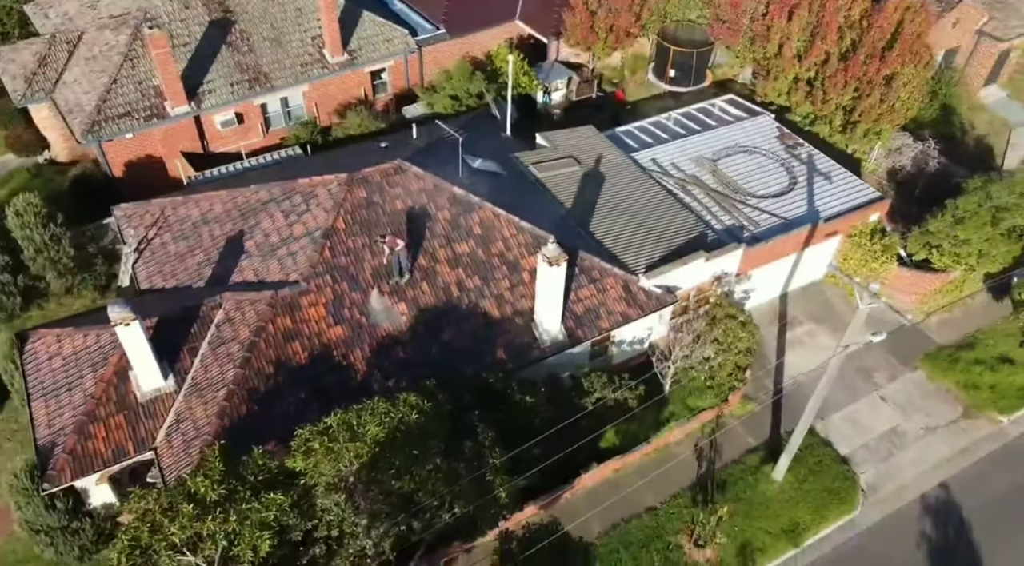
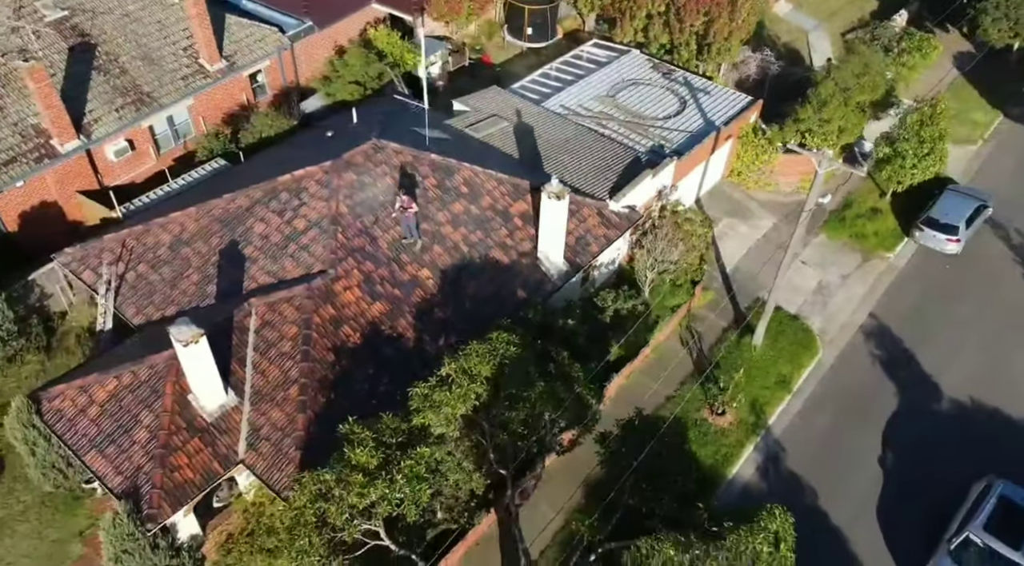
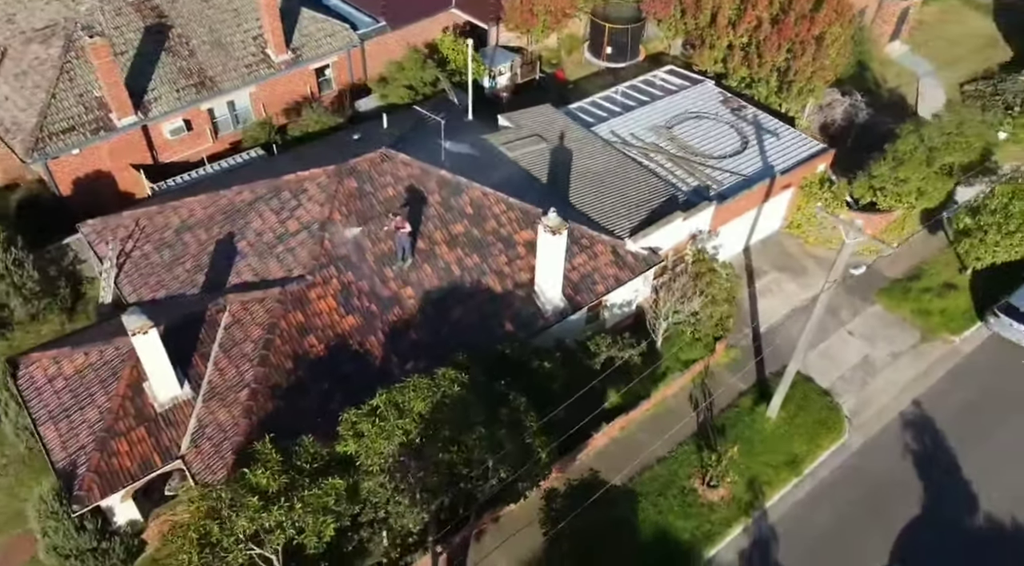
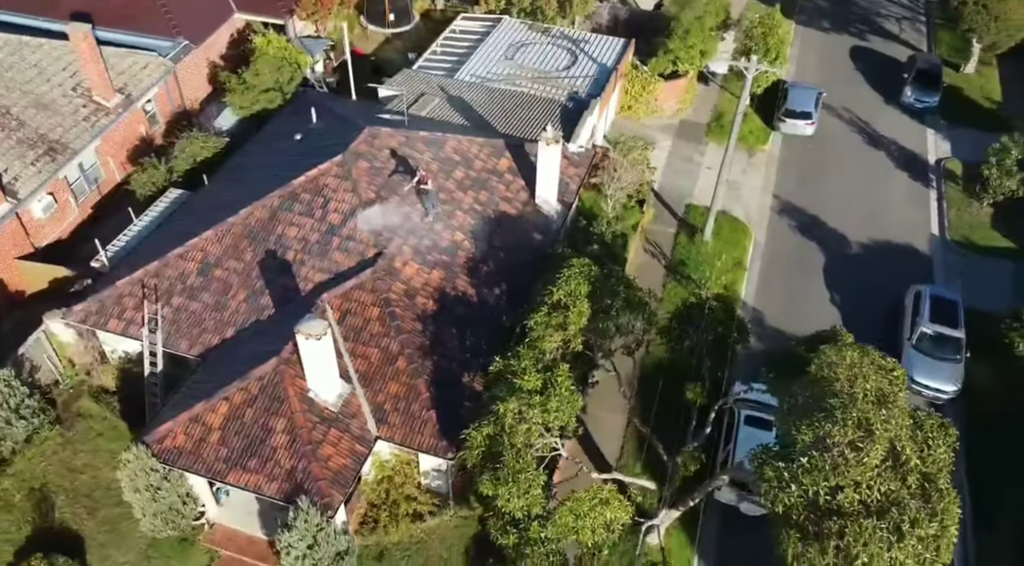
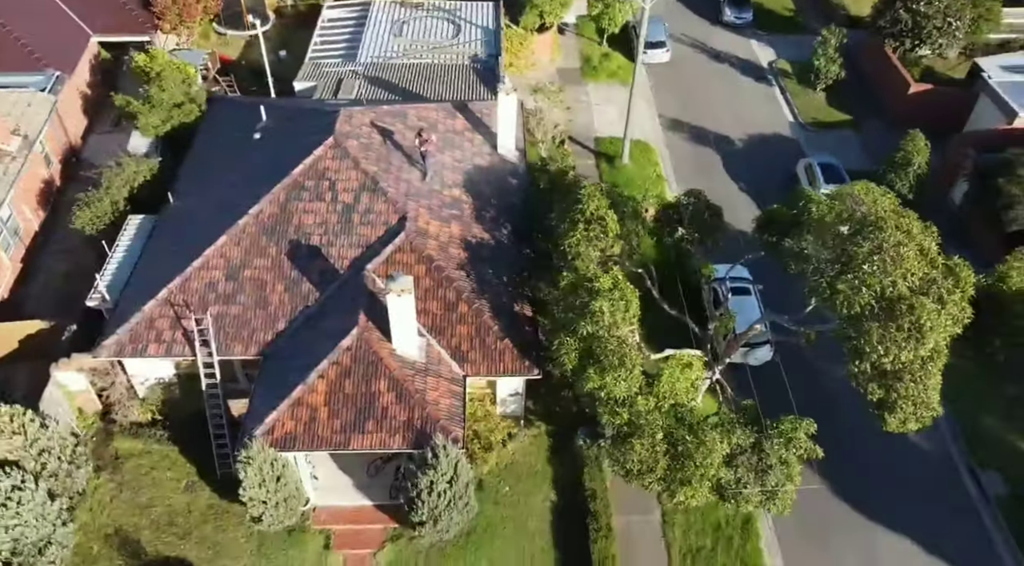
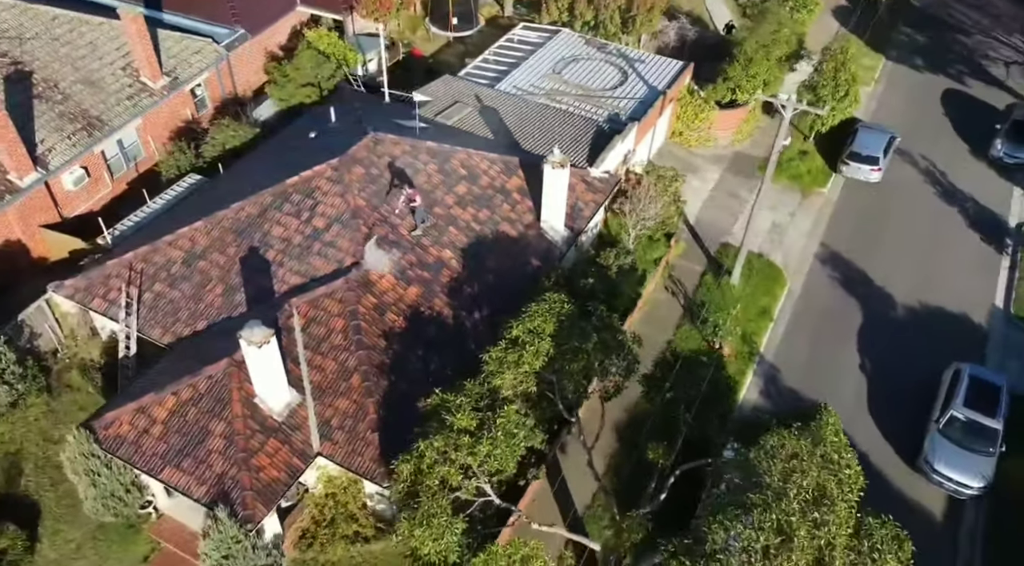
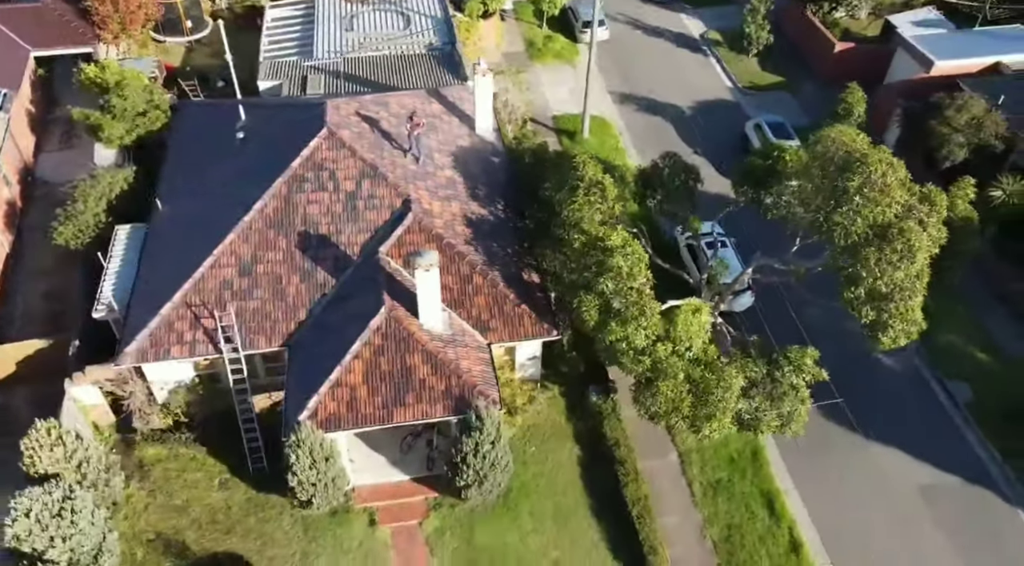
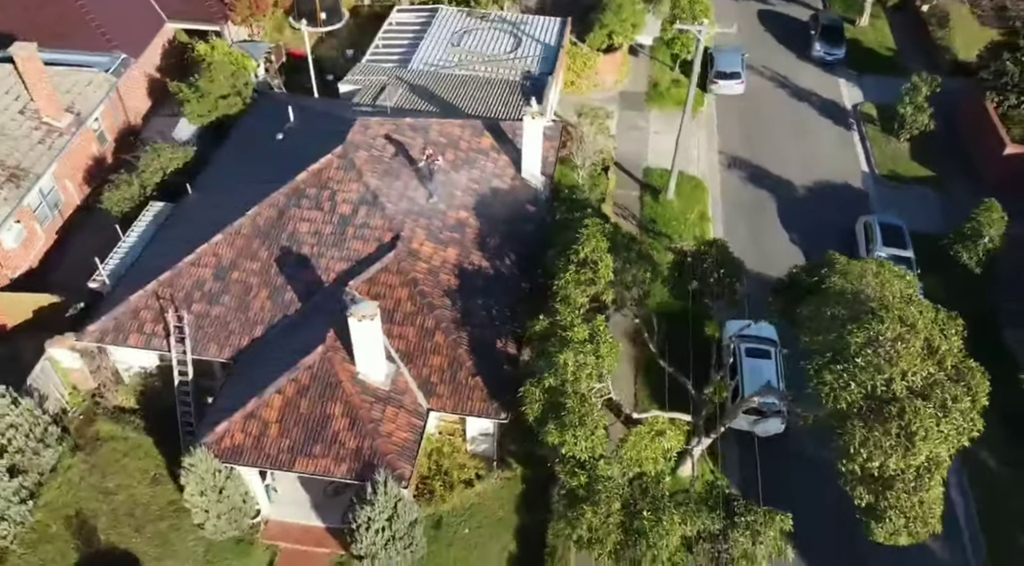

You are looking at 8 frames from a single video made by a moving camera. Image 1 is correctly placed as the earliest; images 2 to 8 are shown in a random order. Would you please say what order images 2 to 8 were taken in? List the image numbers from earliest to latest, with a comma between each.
3, 2, 6, 4, 8, 5, 7
